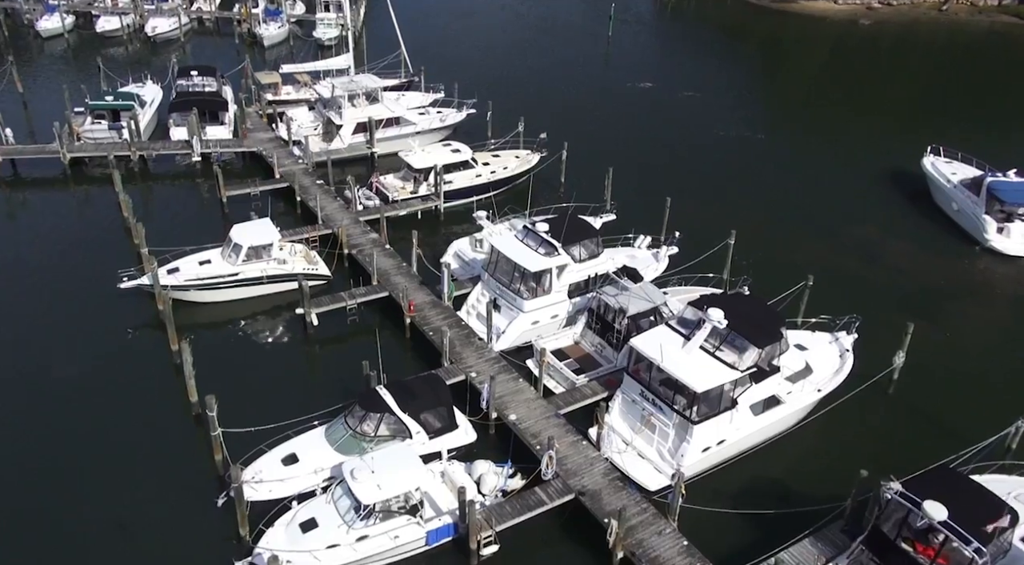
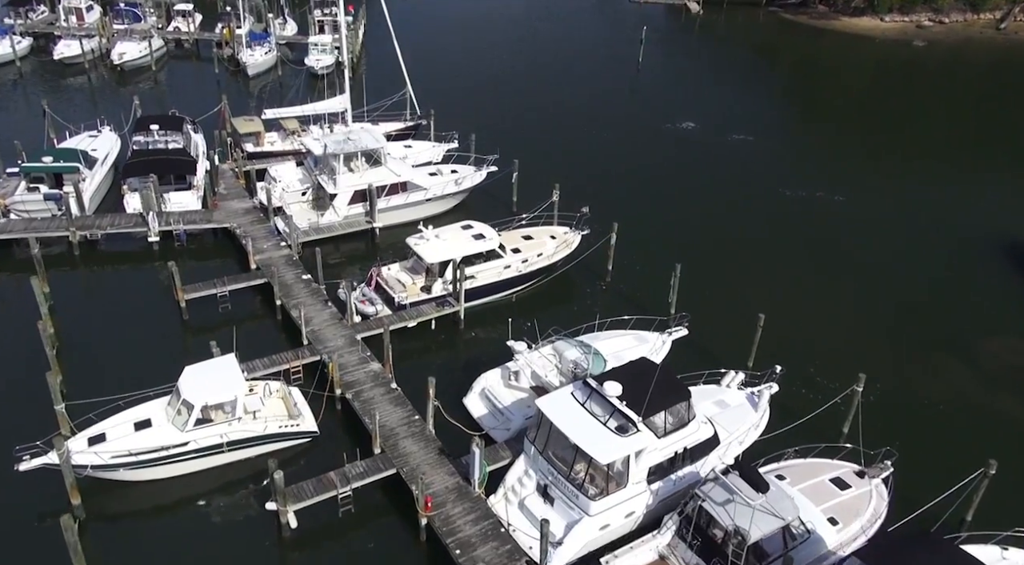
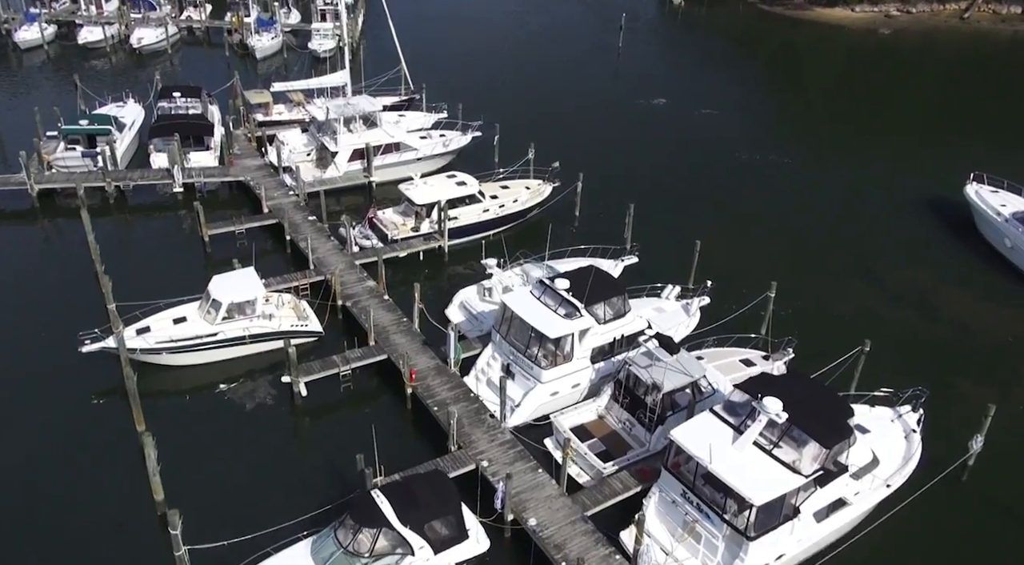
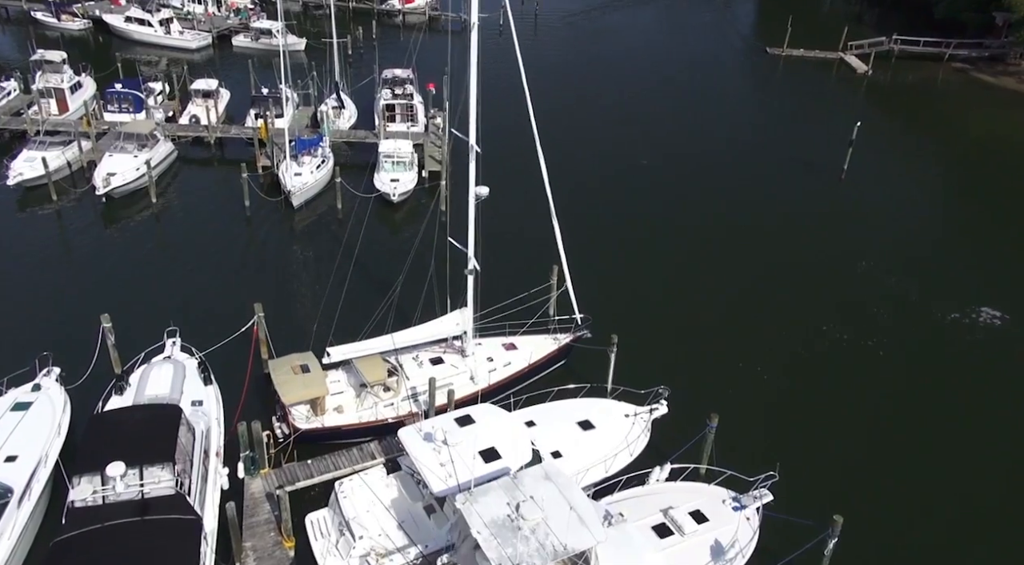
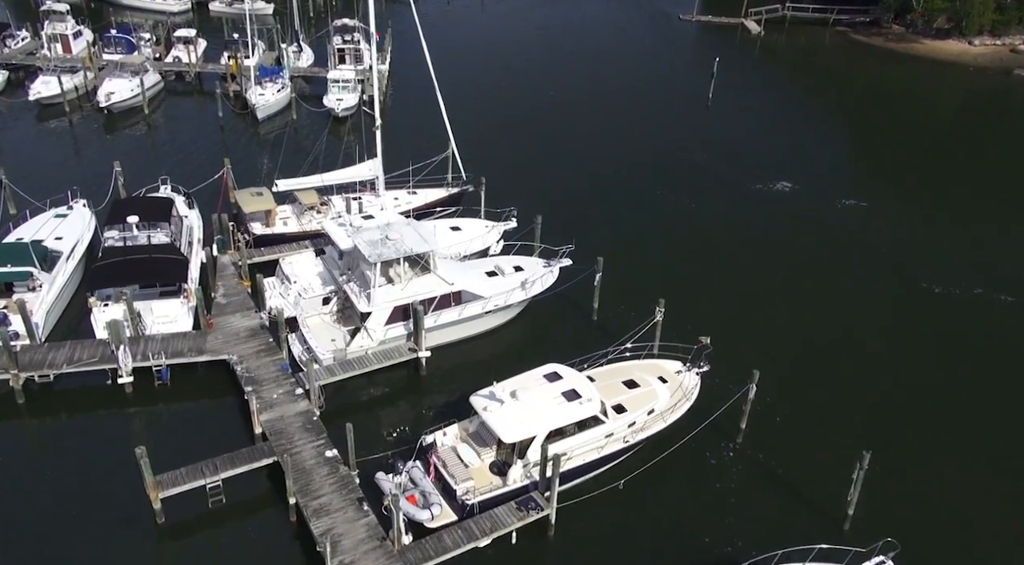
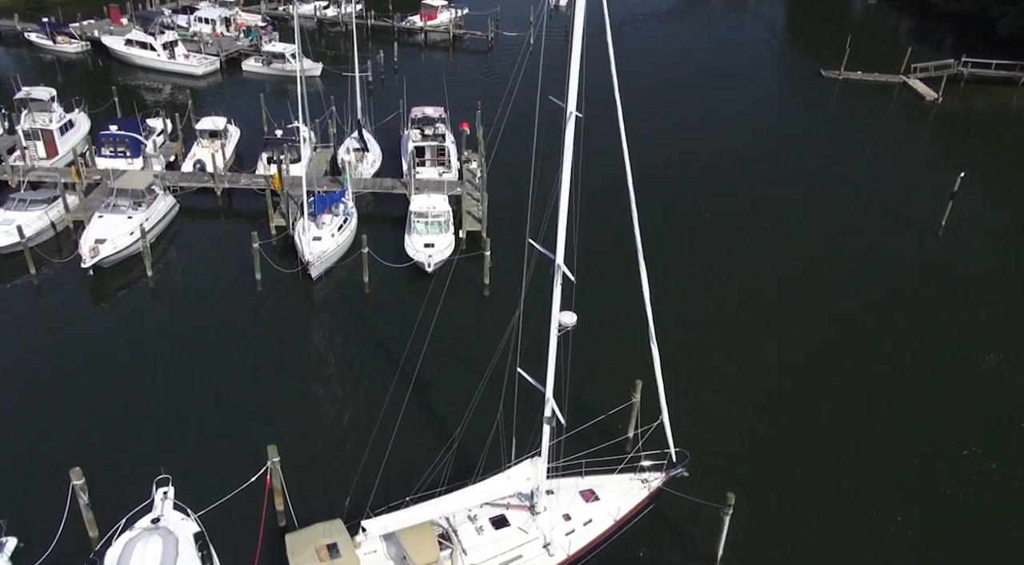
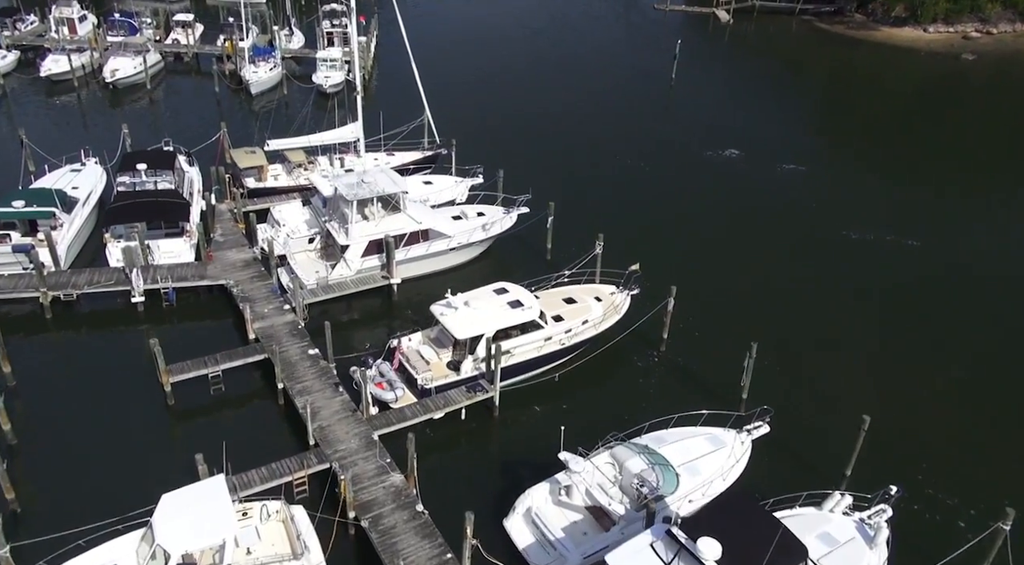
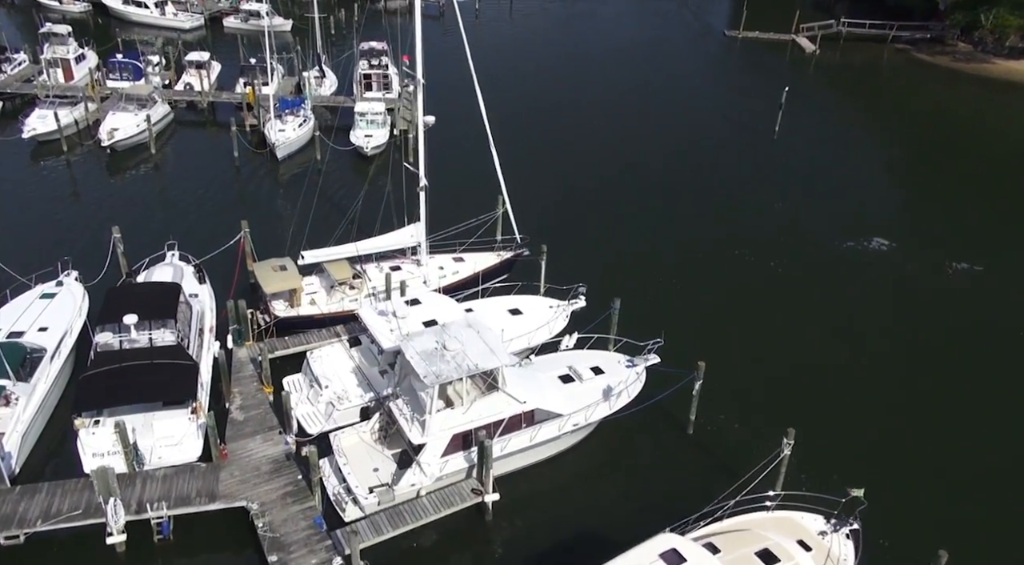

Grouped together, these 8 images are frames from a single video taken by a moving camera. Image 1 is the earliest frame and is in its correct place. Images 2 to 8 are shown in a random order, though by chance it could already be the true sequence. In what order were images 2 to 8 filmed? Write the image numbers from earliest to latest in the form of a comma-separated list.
3, 2, 7, 5, 8, 4, 6
